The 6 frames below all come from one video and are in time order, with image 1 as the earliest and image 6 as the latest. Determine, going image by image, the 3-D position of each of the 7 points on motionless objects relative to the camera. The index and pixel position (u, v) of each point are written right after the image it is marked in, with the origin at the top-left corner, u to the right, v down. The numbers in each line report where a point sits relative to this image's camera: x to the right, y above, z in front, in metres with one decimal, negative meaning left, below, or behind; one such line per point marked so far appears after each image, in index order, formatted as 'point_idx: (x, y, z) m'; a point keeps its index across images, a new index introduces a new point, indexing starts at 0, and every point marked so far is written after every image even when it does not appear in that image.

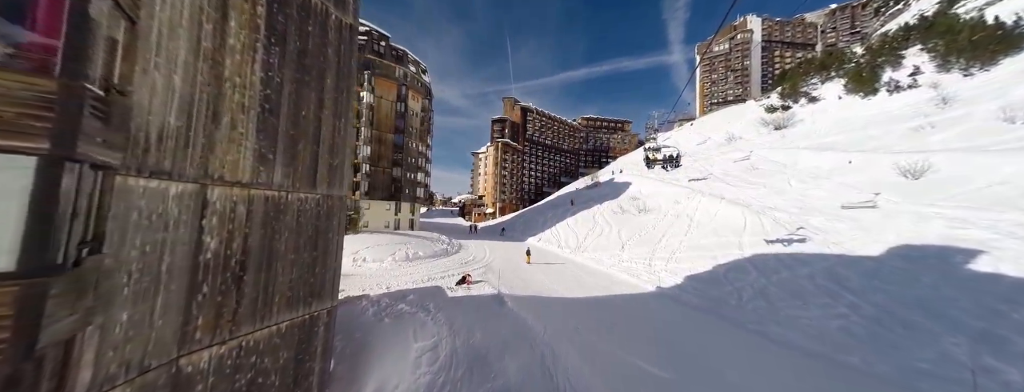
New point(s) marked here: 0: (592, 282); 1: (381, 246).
0: (+5.7, -6.1, +18.8) m
1: (-9.7, -3.8, +19.8) m
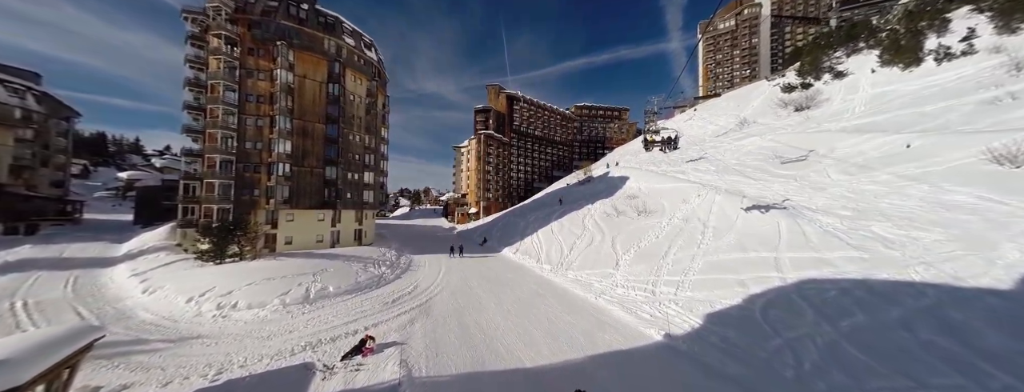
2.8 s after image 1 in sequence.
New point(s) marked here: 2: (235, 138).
0: (+2.9, -6.5, +13.1) m
1: (-12.5, -4.5, +14.0) m
2: (-20.5, +4.3, +19.6) m
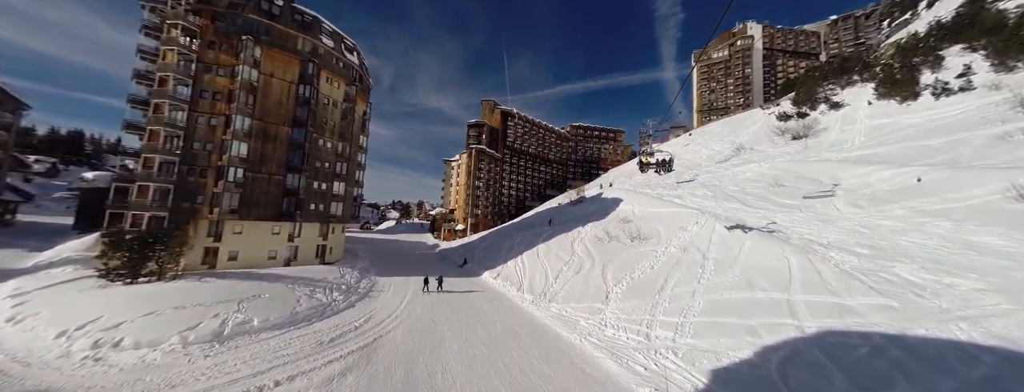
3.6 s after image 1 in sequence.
0: (+1.4, -7.4, +10.6) m
1: (-14.0, -4.9, +11.3) m
2: (-21.7, +3.9, +17.3) m
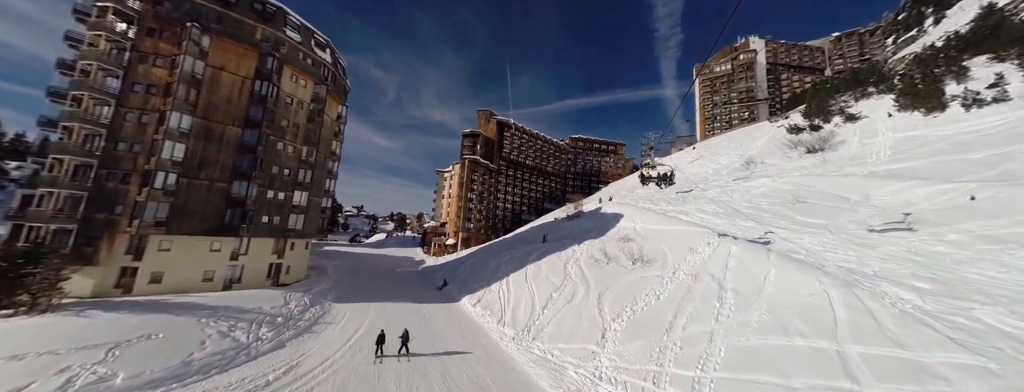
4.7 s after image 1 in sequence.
0: (0.0, -7.9, +7.4) m
1: (-15.3, -5.1, +8.3) m
2: (-22.9, +3.4, +14.8) m
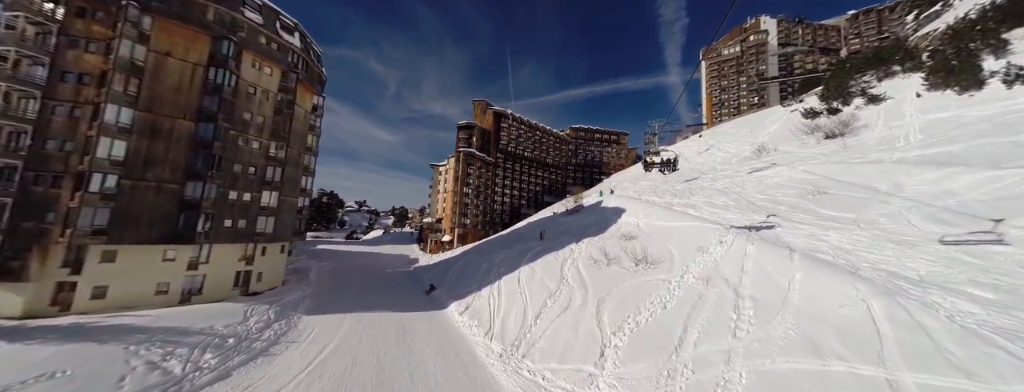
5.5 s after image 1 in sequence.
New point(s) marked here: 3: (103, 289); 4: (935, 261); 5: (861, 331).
0: (-0.7, -8.0, +5.6) m
1: (-16.1, -5.5, +6.7) m
2: (-23.7, +3.1, +13.0) m
3: (-21.0, -4.8, +13.6) m
4: (+20.2, -3.0, +12.6) m
5: (+13.2, -5.2, +10.1) m
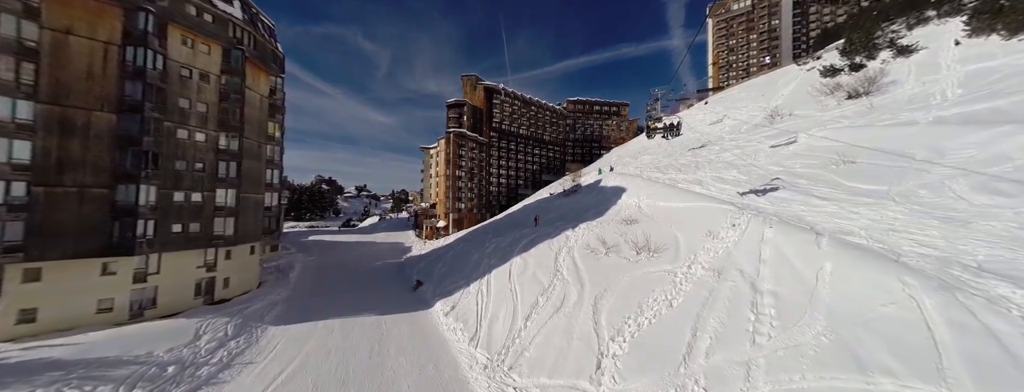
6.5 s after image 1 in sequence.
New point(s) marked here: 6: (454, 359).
0: (-1.4, -8.3, +4.2) m
1: (-16.9, -6.4, +5.1) m
2: (-24.8, +2.4, +10.7) m
3: (-21.8, -5.3, +12.0) m
4: (+19.3, -1.8, +10.5) m
5: (+12.4, -4.5, +8.3) m
6: (-2.9, -7.8, +13.0) m
